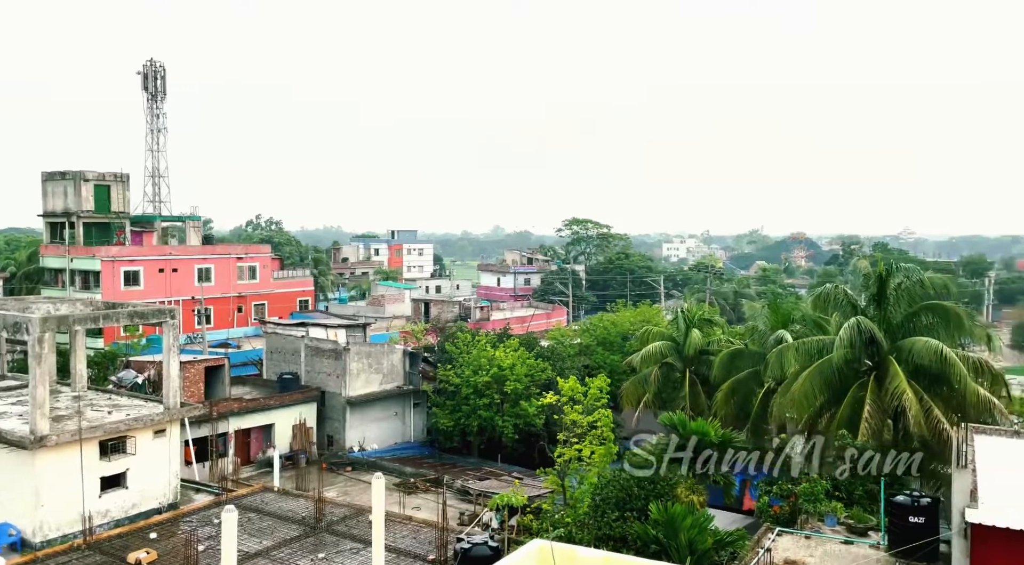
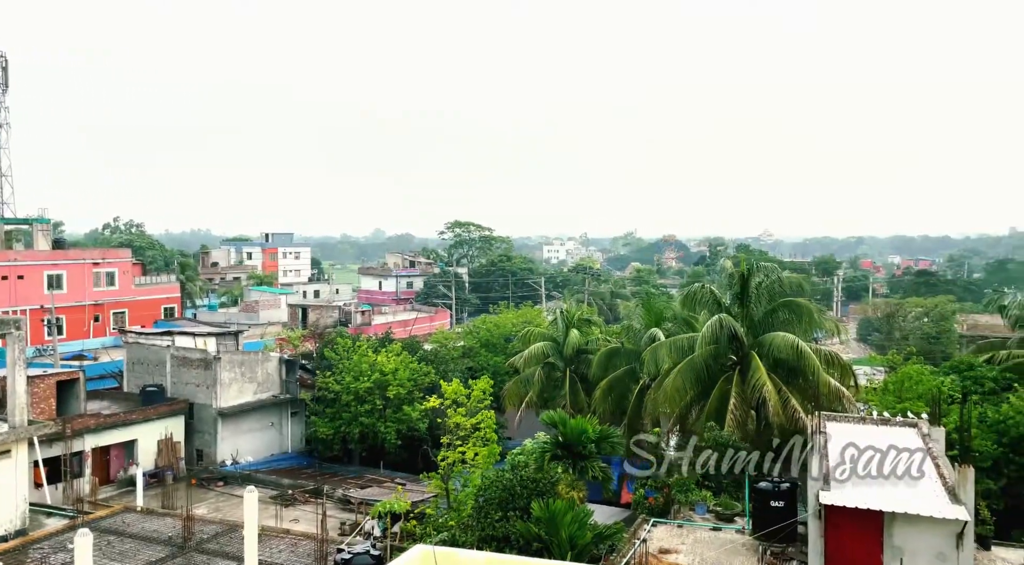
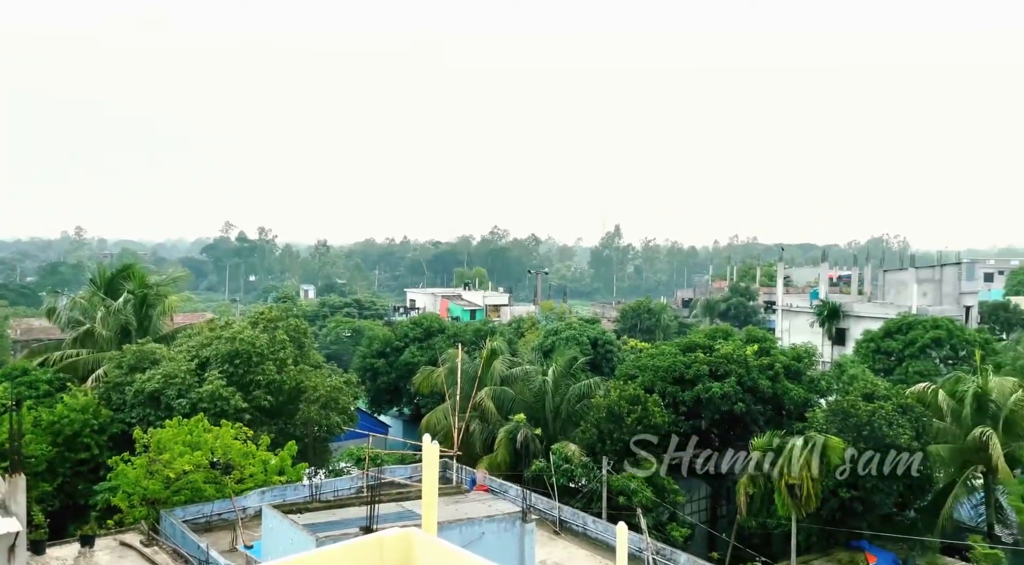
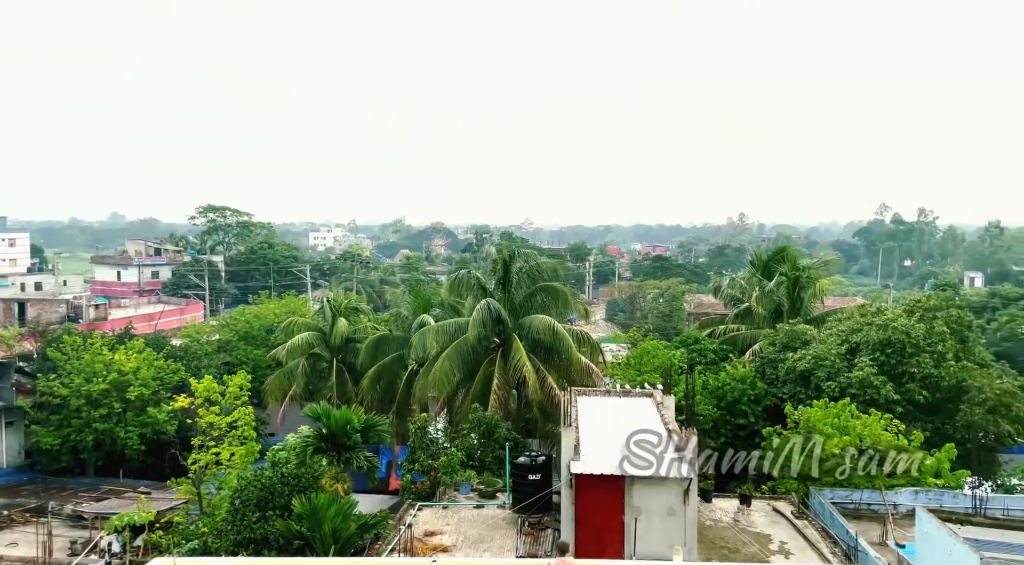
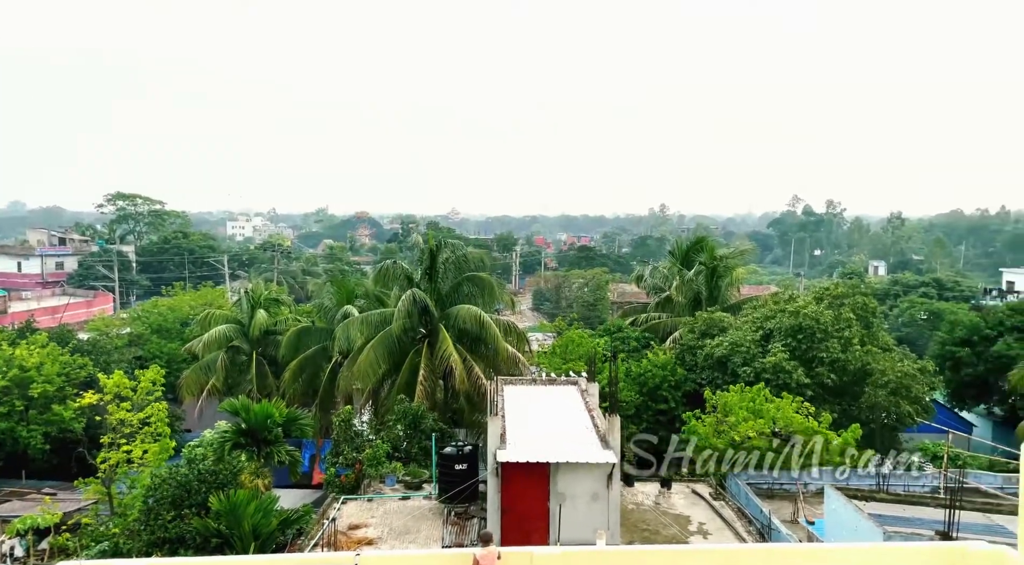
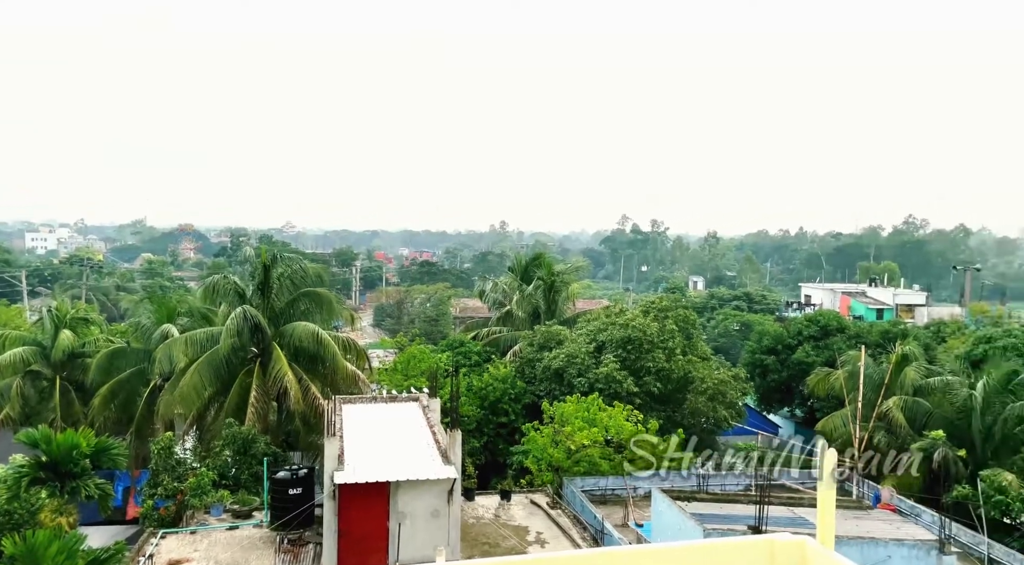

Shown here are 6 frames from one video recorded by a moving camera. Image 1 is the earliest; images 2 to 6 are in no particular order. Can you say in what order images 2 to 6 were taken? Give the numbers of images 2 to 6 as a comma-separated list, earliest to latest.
2, 4, 5, 6, 3
